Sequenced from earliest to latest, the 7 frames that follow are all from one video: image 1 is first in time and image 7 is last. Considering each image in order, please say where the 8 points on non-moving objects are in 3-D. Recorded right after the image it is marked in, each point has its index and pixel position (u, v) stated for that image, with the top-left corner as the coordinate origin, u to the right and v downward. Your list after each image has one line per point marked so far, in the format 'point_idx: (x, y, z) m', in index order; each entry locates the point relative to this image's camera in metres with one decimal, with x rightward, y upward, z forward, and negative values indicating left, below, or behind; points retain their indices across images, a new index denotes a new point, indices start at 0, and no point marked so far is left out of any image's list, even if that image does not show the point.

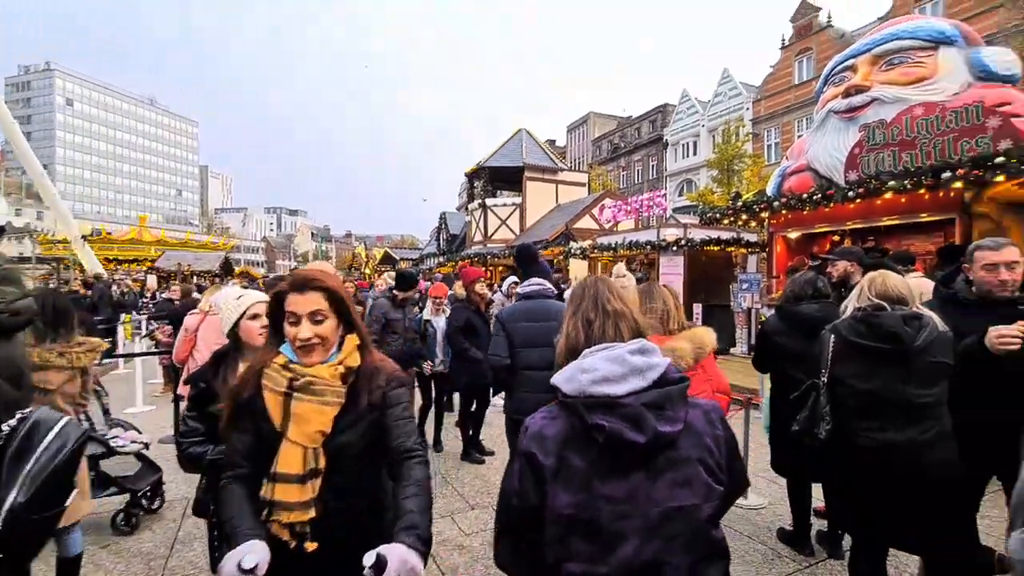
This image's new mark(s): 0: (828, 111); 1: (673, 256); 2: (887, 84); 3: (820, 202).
0: (+6.2, +3.5, +9.8) m
1: (+4.1, +0.8, +12.8) m
2: (+6.7, +3.7, +9.0) m
3: (+5.3, +1.5, +8.6) m
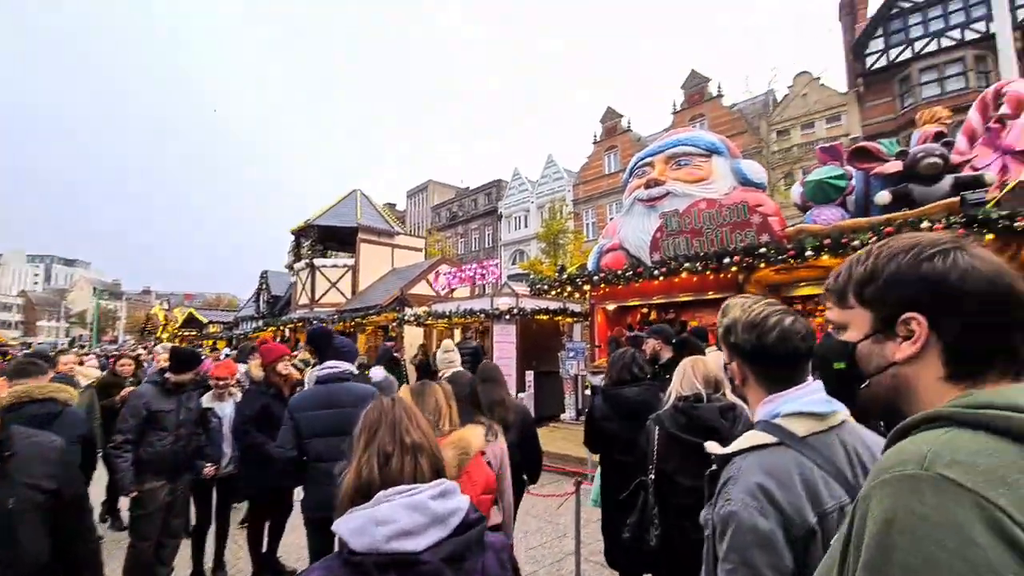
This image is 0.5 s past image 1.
0: (+2.7, +2.0, +11.1) m
1: (-0.2, -1.0, +12.9) m
2: (+3.5, +2.3, +10.5) m
3: (+2.3, +0.2, +9.4) m
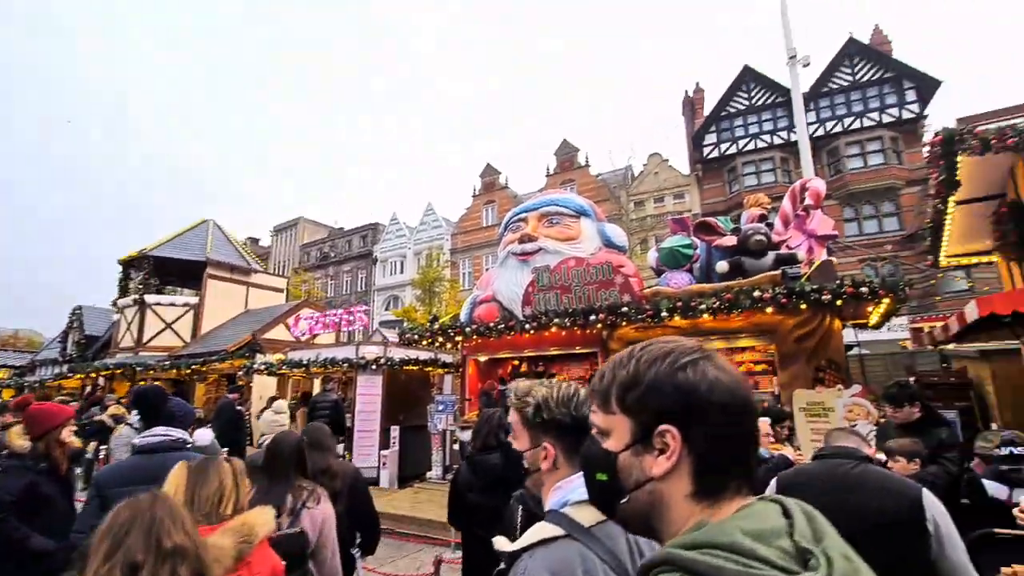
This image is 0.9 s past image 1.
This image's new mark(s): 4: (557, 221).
0: (-0.1, +0.8, +11.3) m
1: (-3.4, -2.1, +12.0) m
2: (+0.8, +1.1, +10.9) m
3: (-0.2, -0.8, +9.4) m
4: (+1.0, +1.5, +11.2) m
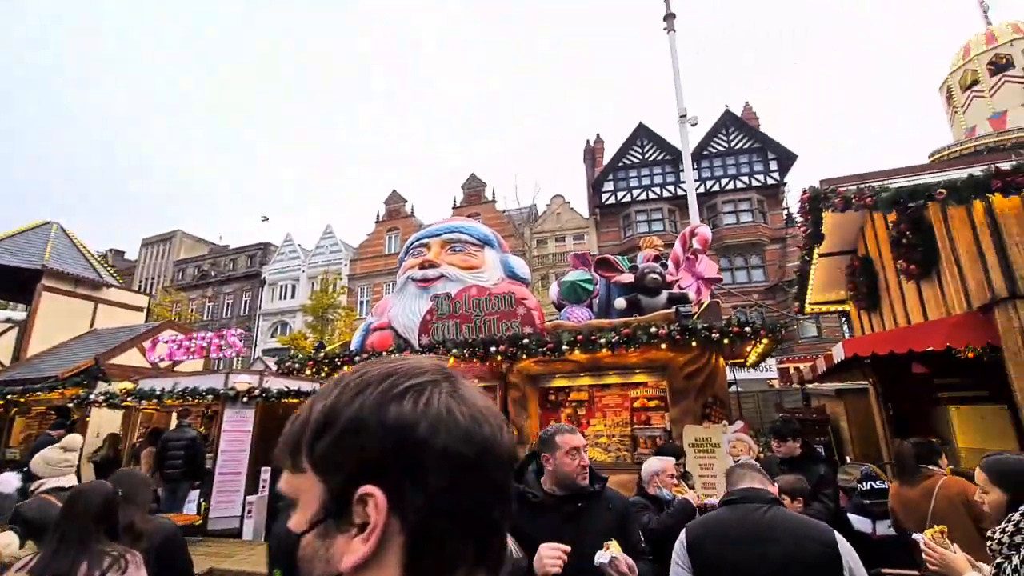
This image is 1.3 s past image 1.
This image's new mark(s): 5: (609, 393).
0: (-2.2, +0.2, +10.7) m
1: (-5.8, -2.6, +10.6) m
2: (-1.3, +0.5, +10.6) m
3: (-2.0, -1.3, +8.7) m
4: (-1.1, +0.9, +10.8) m
5: (+1.7, -2.0, +9.3) m
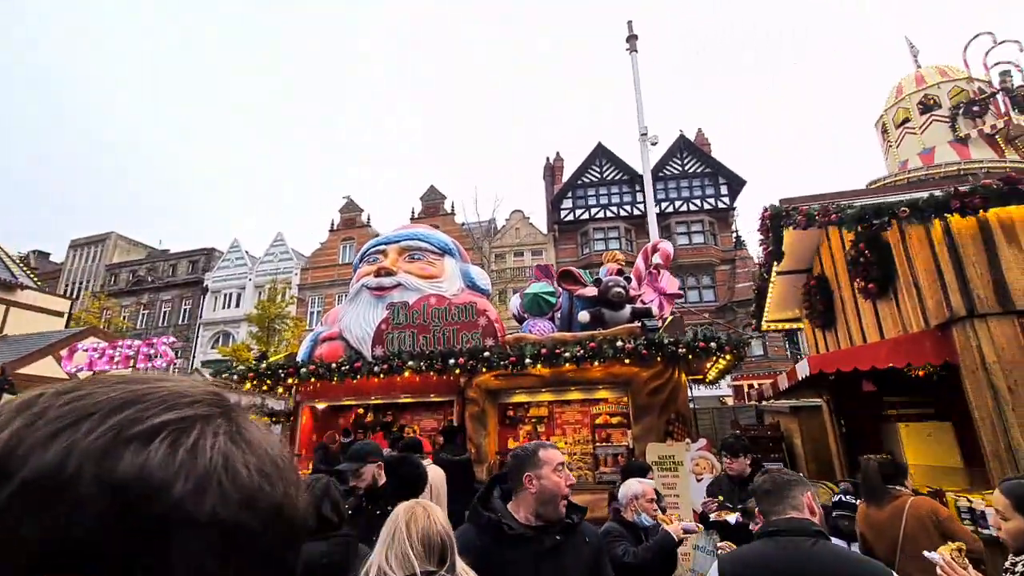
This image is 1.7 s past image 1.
0: (-3.1, +0.1, +10.1) m
1: (-6.6, -2.7, +9.6) m
2: (-2.1, +0.3, +10.1) m
3: (-2.7, -1.4, +8.1) m
4: (-1.9, +0.7, +10.4) m
5: (+0.9, -2.2, +9.0) m
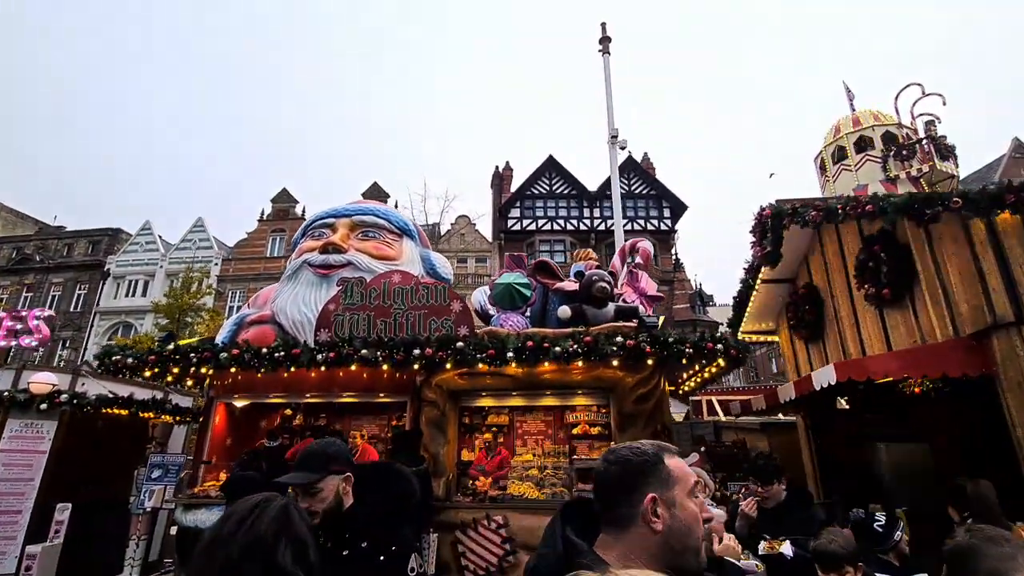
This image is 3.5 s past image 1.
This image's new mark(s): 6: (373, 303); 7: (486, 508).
0: (-3.6, +0.4, +8.6) m
1: (-7.2, -2.0, +7.5) m
2: (-2.6, +0.6, +8.7) m
3: (-3.0, -1.0, +6.6) m
4: (-2.5, +1.0, +9.0) m
5: (+0.4, -2.0, +7.9) m
6: (-1.8, -0.2, +6.5) m
7: (-0.4, -3.0, +6.8) m
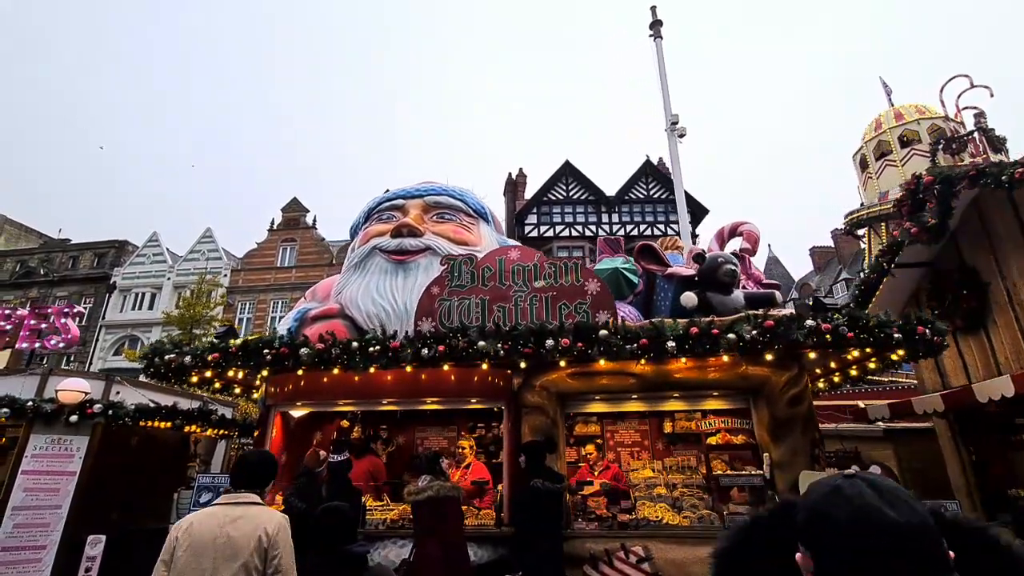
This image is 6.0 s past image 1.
0: (-2.1, +0.6, +7.4) m
1: (-5.7, -1.9, +6.3) m
2: (-1.1, +0.8, +7.5) m
3: (-1.5, -0.8, +5.4) m
4: (-1.0, +1.1, +7.8) m
5: (+1.9, -1.8, +6.7) m
6: (-0.3, 0.0, +5.4) m
7: (+1.2, -2.8, +5.6) m
